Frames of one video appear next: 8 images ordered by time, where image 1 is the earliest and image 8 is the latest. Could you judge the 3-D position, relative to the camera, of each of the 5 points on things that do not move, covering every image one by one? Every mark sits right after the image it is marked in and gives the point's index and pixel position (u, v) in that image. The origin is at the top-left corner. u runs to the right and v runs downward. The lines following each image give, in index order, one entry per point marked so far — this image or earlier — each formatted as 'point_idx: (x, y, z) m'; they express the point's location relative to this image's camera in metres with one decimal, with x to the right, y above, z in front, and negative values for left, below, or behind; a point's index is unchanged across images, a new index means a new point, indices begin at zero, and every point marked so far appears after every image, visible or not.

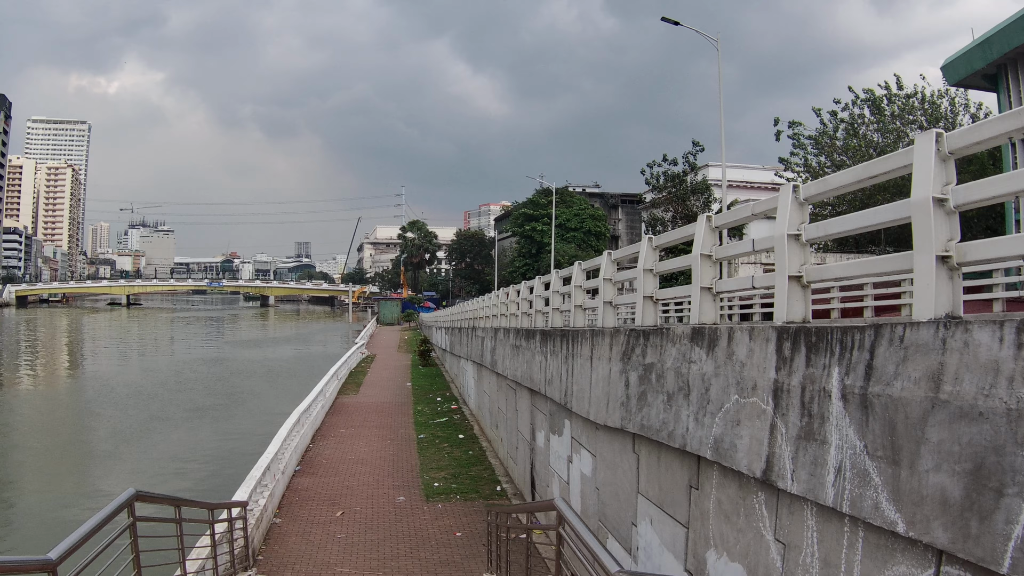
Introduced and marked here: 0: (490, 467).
0: (-0.5, -3.5, +12.8) m
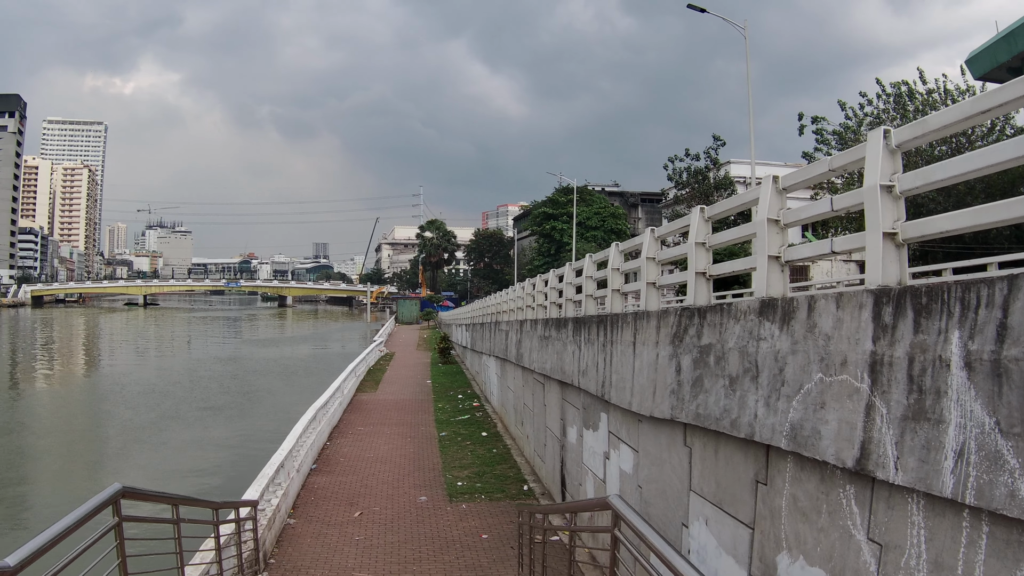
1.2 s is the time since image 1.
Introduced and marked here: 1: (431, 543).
0: (0.0, -3.3, +12.1) m
1: (-1.0, -3.2, +8.4) m
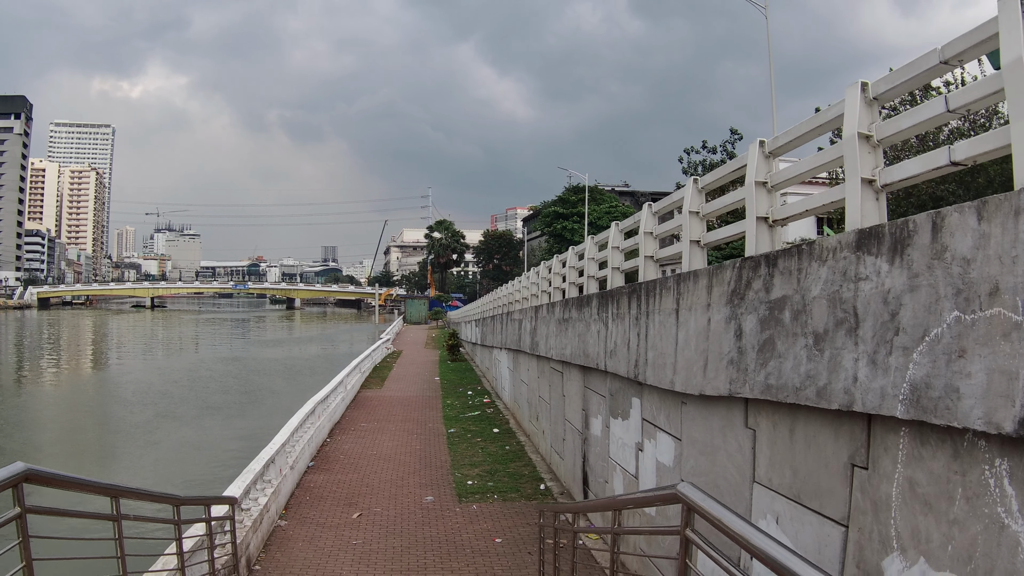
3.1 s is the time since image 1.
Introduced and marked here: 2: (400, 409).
0: (+0.3, -2.9, +11.1) m
1: (-0.8, -2.9, +7.4) m
2: (-2.6, -2.9, +15.6) m
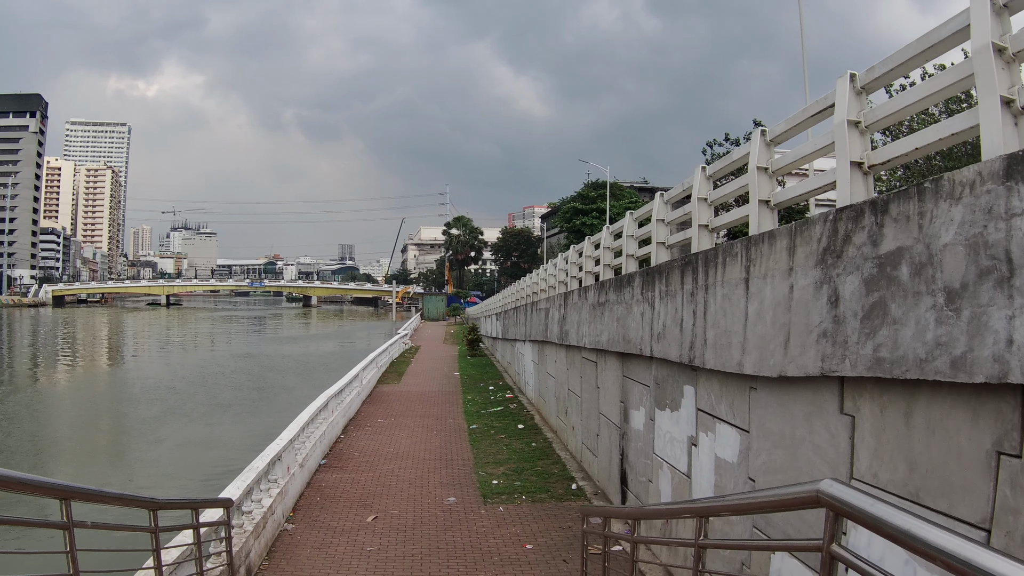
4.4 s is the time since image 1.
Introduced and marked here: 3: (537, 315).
0: (+0.8, -2.7, +10.3) m
1: (-0.5, -2.7, +6.6) m
2: (-2.1, -2.6, +14.8) m
3: (+0.6, -0.6, +13.9) m
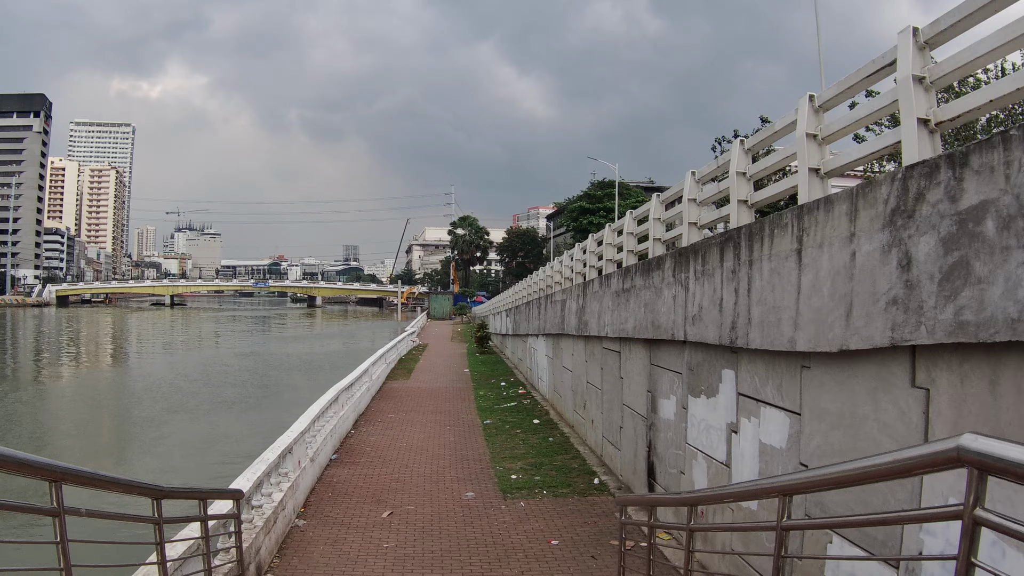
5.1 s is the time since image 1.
0: (+1.0, -2.5, +9.9) m
1: (-0.2, -2.5, +6.2) m
2: (-1.8, -2.5, +14.4) m
3: (+0.8, -0.4, +13.6) m
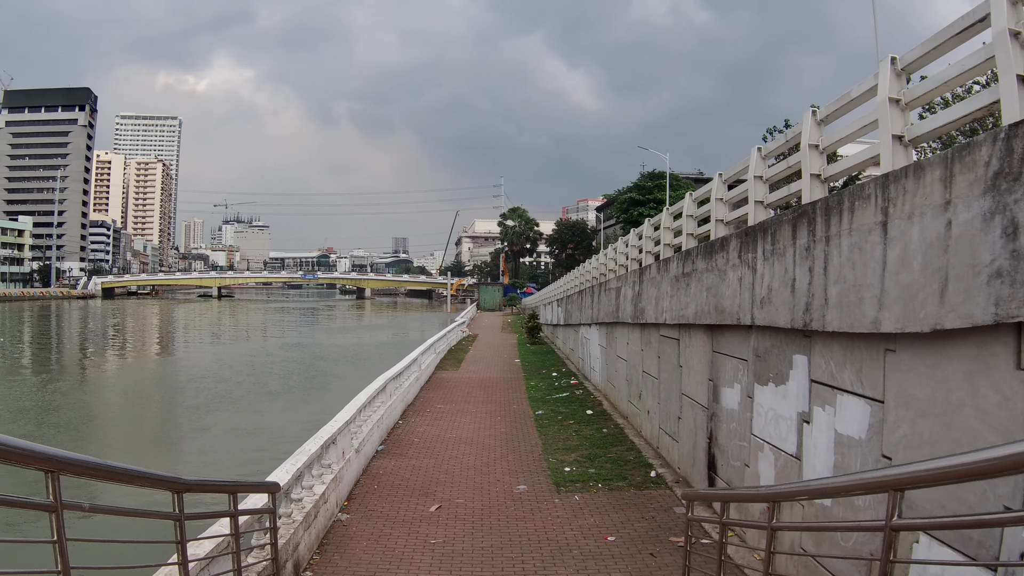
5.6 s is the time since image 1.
0: (+1.7, -2.3, +9.4) m
1: (+0.3, -2.3, +5.8) m
2: (-0.8, -2.2, +14.1) m
3: (+1.8, -0.1, +13.0) m
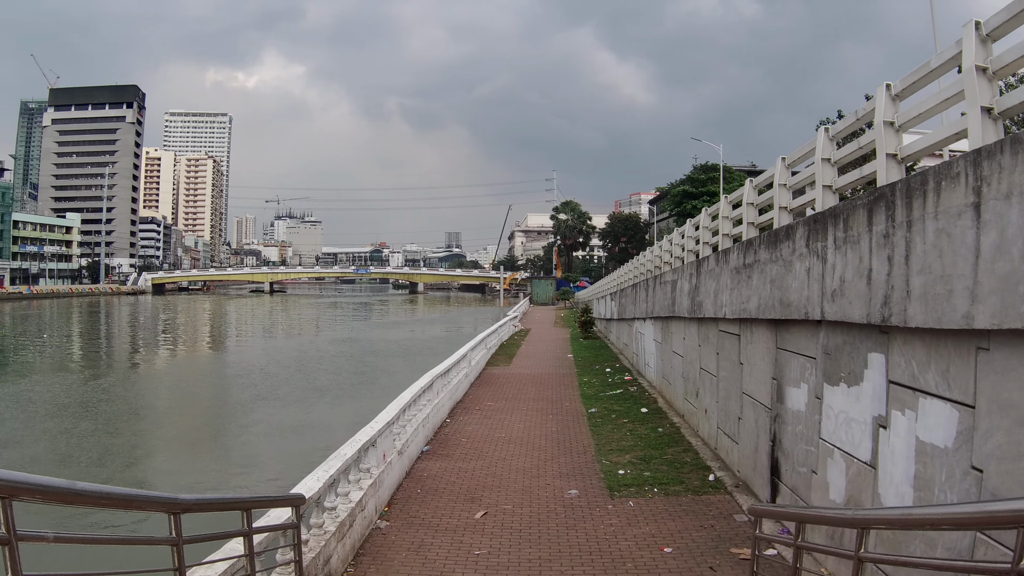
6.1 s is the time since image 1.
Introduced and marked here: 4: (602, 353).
0: (+2.4, -2.2, +8.9) m
1: (+0.7, -2.3, +5.5) m
2: (+0.3, -2.1, +13.8) m
3: (+2.7, 0.0, +12.5) m
4: (+2.5, -1.9, +19.4) m
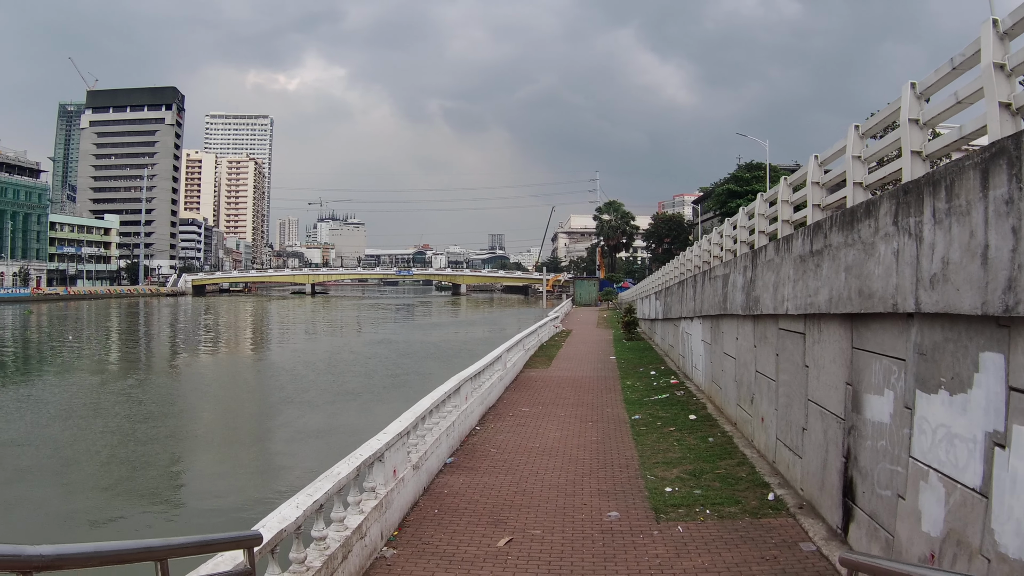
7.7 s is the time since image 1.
0: (+2.8, -2.1, +7.9) m
1: (+0.8, -2.2, +4.6) m
2: (+1.0, -2.0, +12.9) m
3: (+3.3, +0.1, +11.5) m
4: (+3.6, -1.9, +18.4) m
